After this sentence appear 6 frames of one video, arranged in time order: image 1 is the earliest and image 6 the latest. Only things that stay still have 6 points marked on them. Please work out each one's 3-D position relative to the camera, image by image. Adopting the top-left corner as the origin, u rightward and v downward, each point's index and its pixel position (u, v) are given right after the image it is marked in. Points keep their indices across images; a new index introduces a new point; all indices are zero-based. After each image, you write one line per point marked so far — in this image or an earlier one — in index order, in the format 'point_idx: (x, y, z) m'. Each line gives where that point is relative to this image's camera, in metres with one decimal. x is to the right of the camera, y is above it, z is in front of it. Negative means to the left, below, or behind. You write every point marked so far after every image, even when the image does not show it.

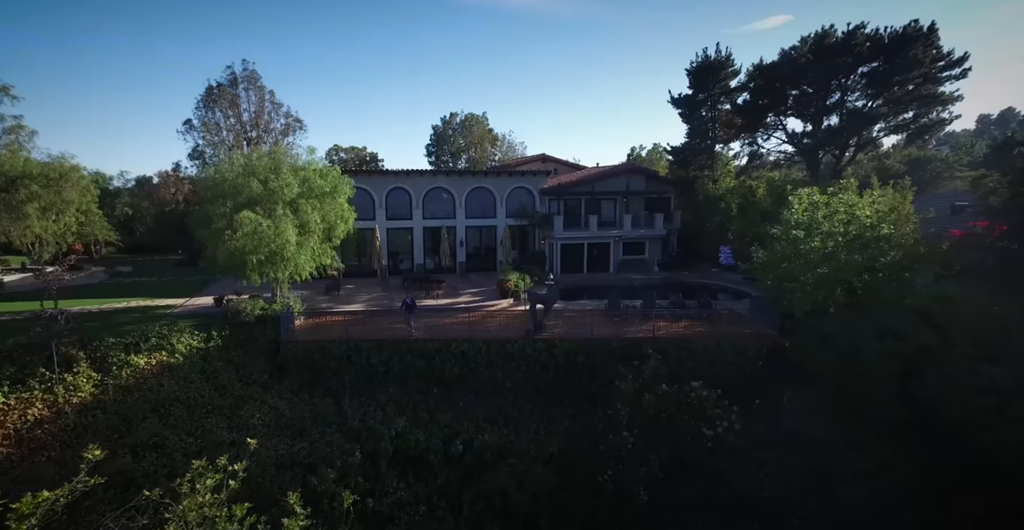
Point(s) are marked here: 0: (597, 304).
0: (+3.6, -1.7, +19.5) m
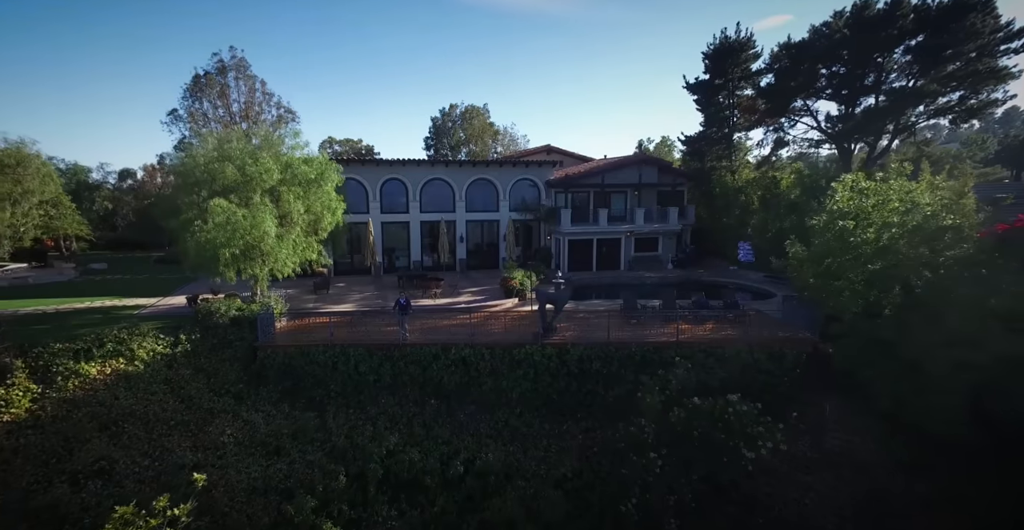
0: (+3.8, -1.6, +17.8) m
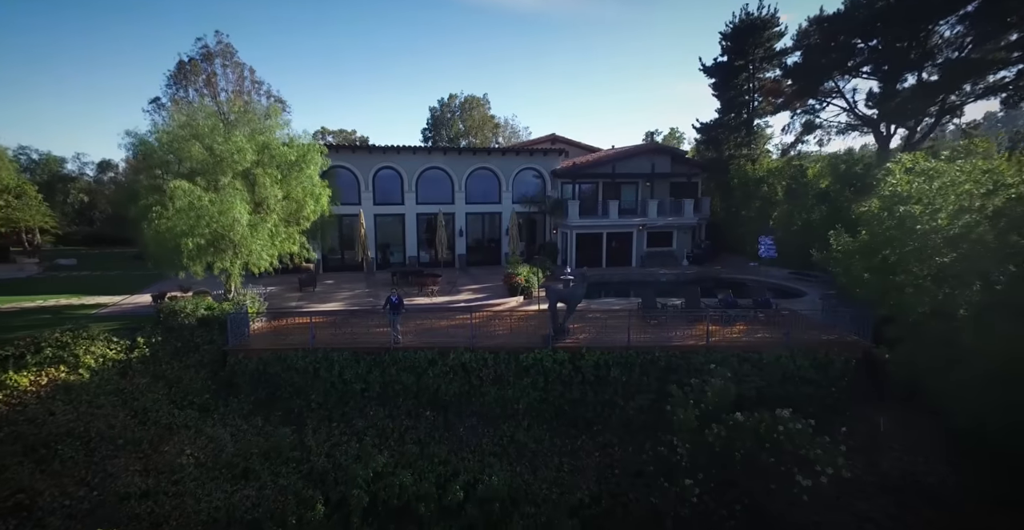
0: (+3.9, -1.4, +16.1) m
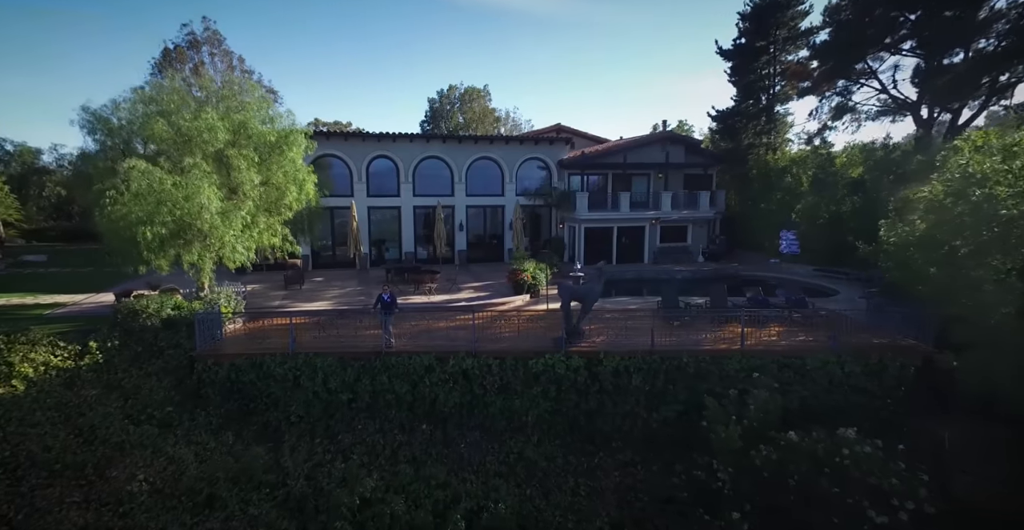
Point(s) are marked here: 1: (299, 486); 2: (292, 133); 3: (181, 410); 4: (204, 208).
0: (+4.1, -1.2, +14.6) m
1: (-4.1, -4.3, +8.9) m
2: (-6.1, +3.6, +12.9) m
3: (-7.2, -3.2, +10.1) m
4: (-6.7, +1.2, +10.2) m
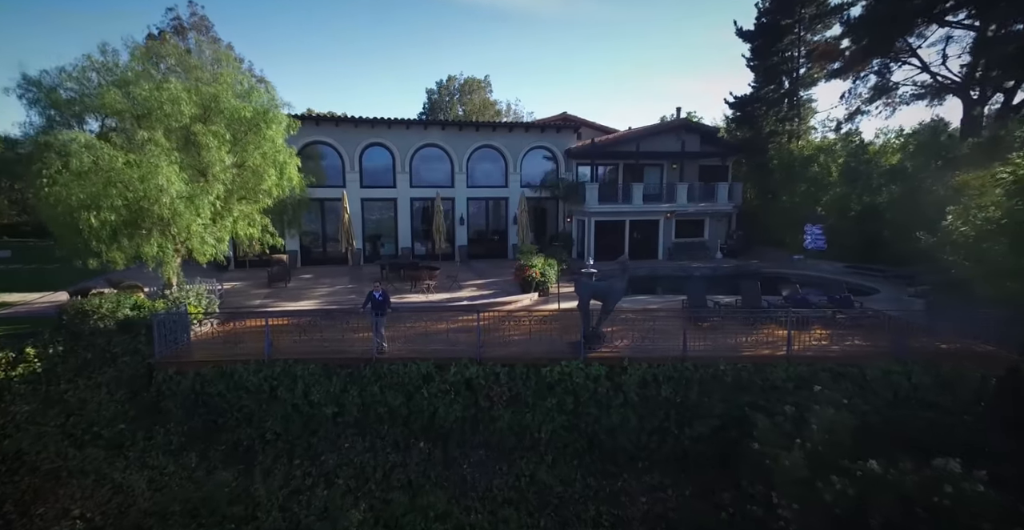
0: (+4.3, -1.1, +13.2) m
1: (-3.9, -4.1, +7.5) m
2: (-5.9, +3.8, +11.4) m
3: (-7.0, -3.0, +8.6) m
4: (-6.5, +1.4, +8.7) m
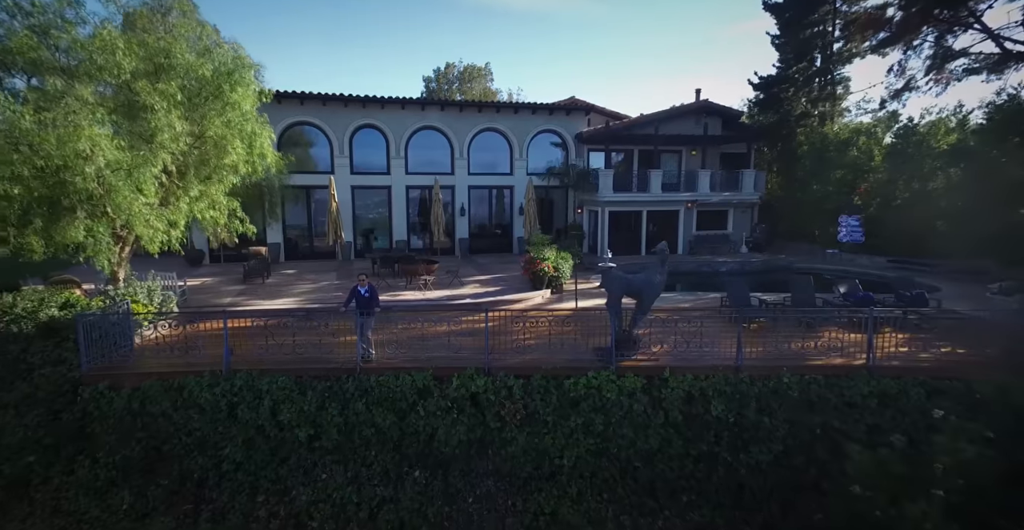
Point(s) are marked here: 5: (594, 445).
0: (+4.6, -0.9, +11.4) m
1: (-3.6, -4.0, +5.7) m
2: (-5.7, +4.0, +9.6) m
3: (-6.7, -2.8, +6.8) m
4: (-6.3, +1.6, +6.9) m
5: (+1.3, -2.9, +7.5) m
